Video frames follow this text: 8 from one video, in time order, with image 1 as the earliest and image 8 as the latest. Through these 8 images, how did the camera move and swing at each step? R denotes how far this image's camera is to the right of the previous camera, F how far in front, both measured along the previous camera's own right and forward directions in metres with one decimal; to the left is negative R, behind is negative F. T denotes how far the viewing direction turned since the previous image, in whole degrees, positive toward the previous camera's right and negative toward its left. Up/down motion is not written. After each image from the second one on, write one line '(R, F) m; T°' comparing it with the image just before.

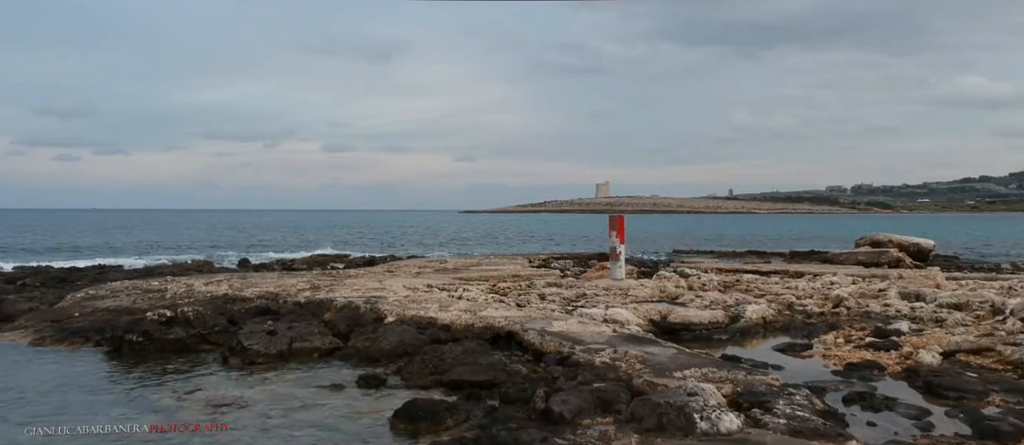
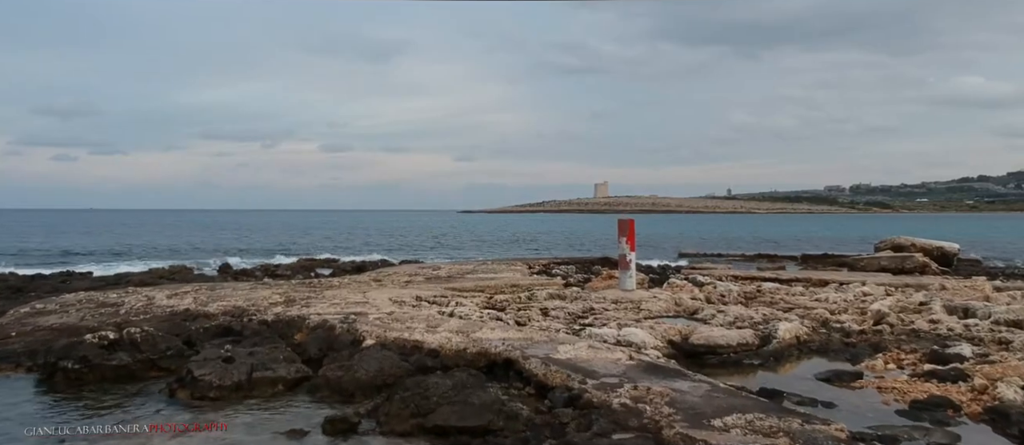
(0.0, +1.5) m; 0°
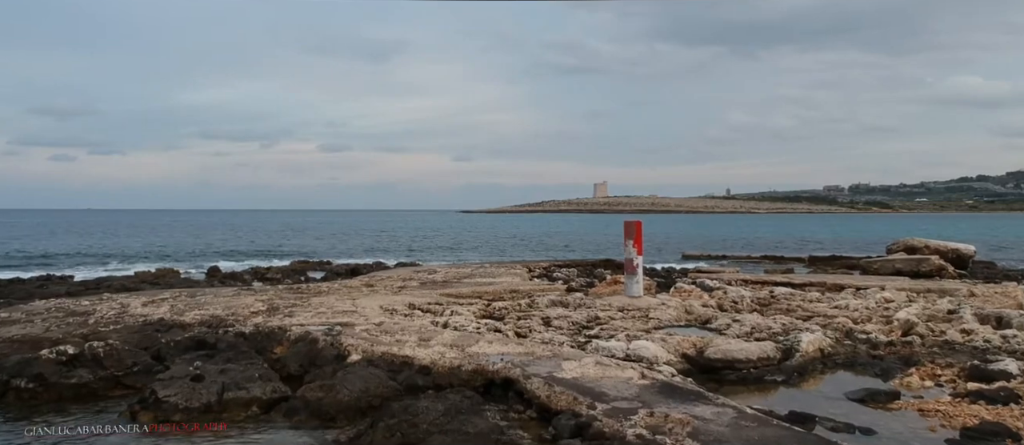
(0.0, +0.9) m; 0°
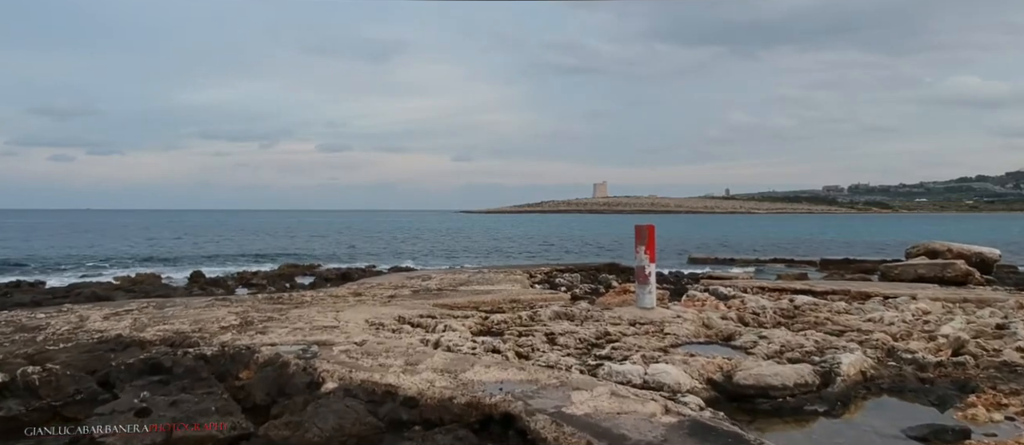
(0.0, +1.2) m; 0°
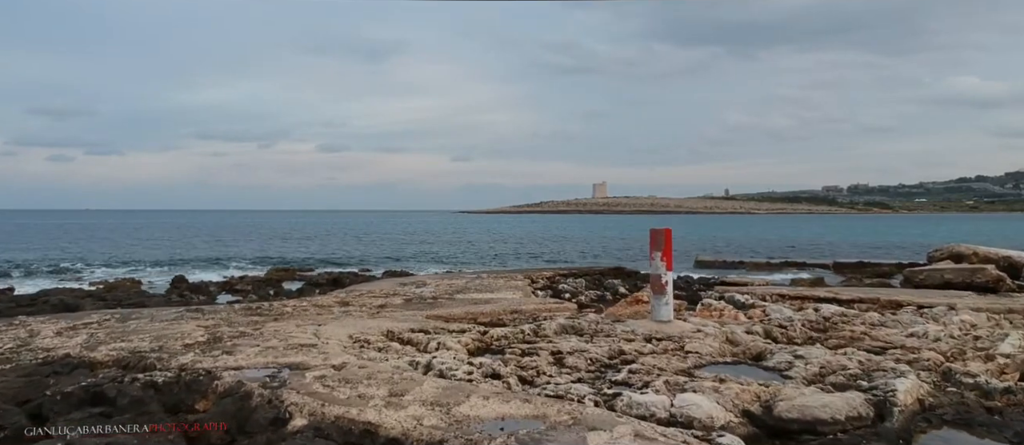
(0.0, +1.2) m; 0°
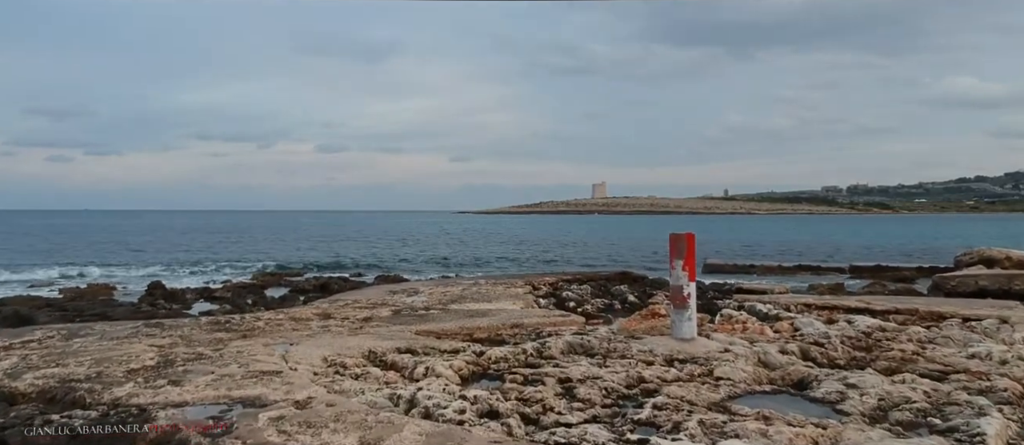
(0.0, +1.4) m; 0°
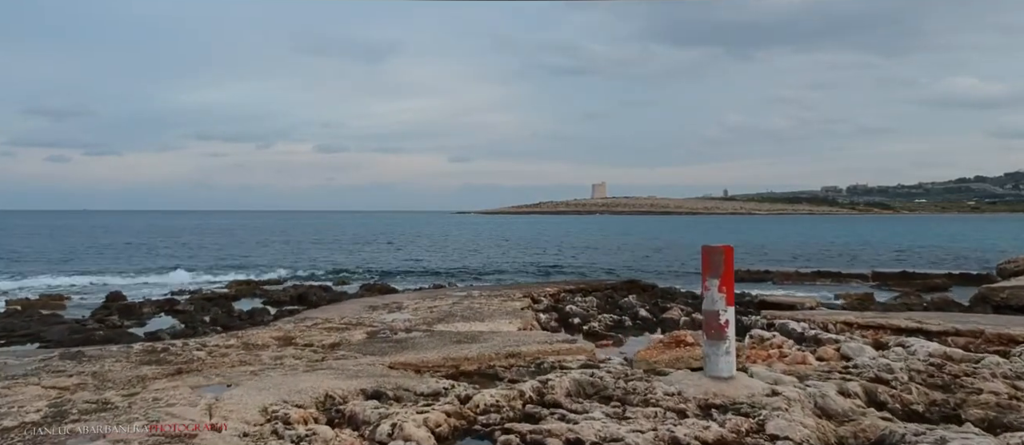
(+0.1, +1.9) m; 0°
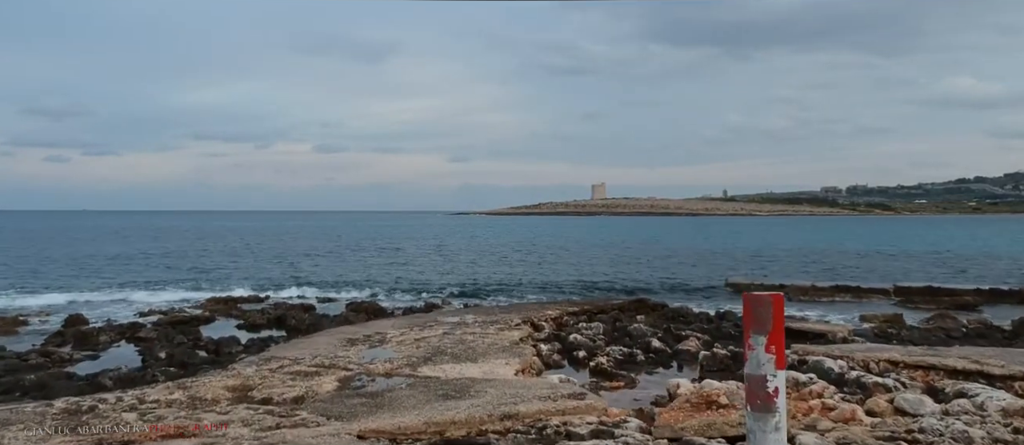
(0.0, +1.6) m; 0°
